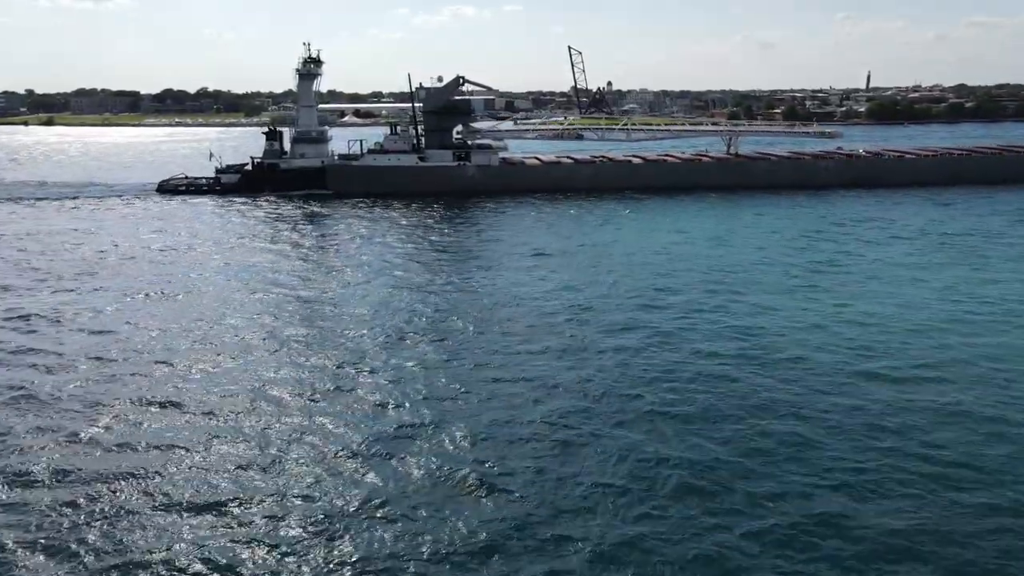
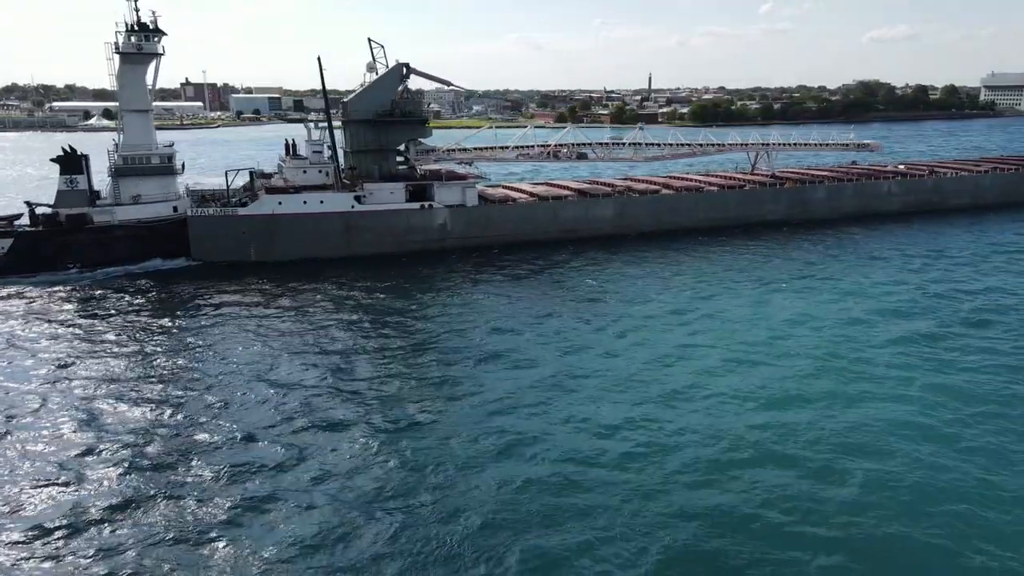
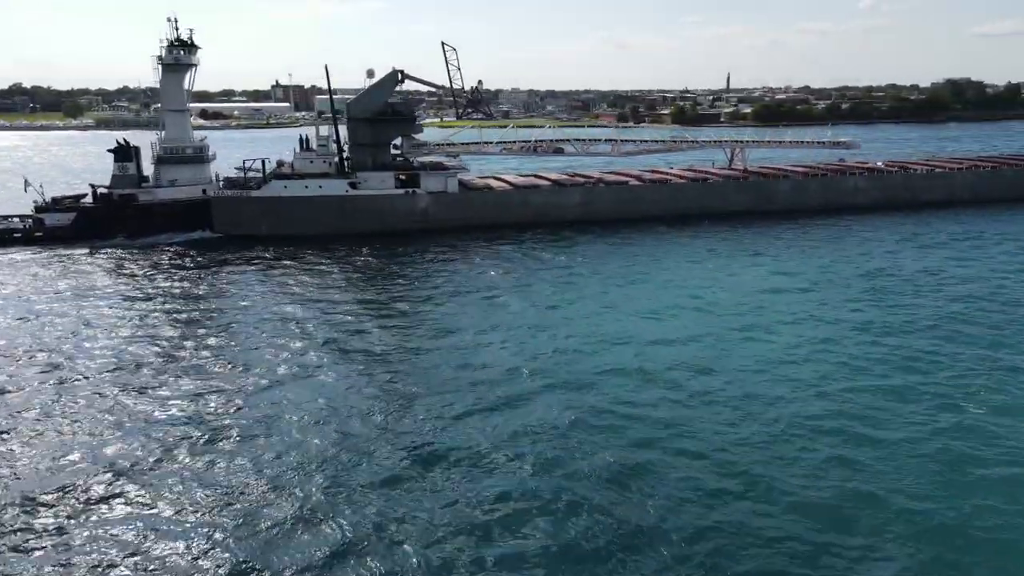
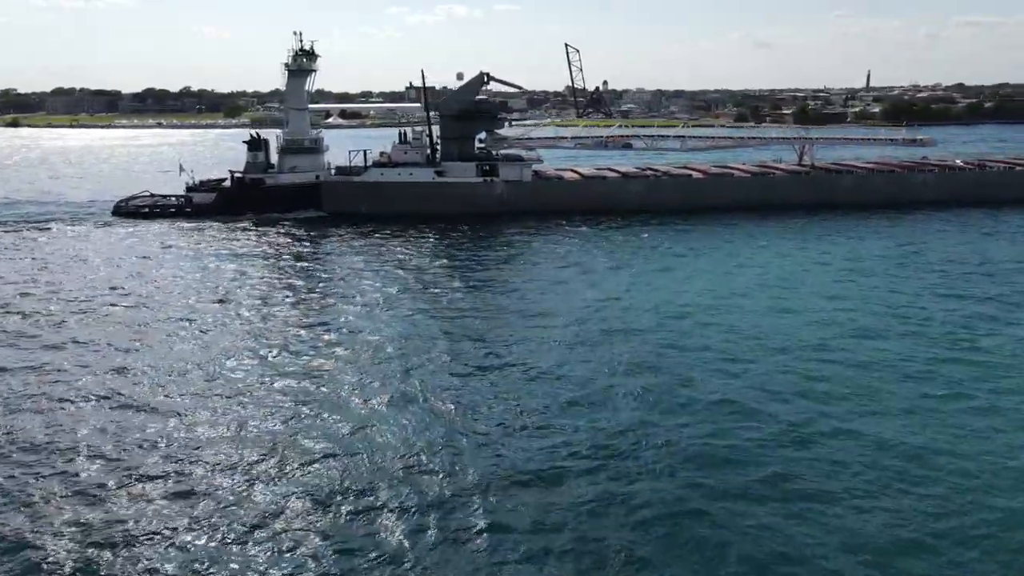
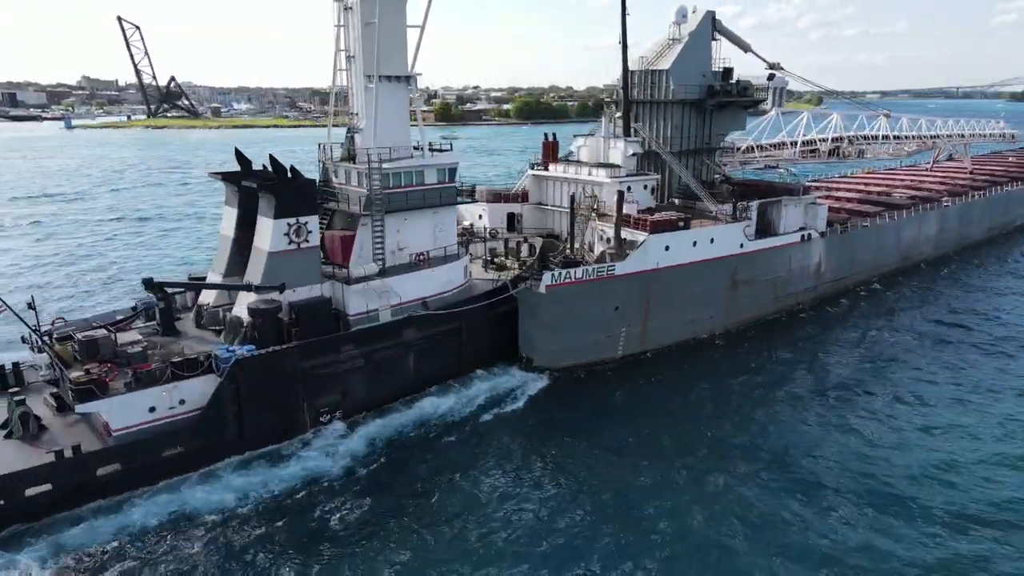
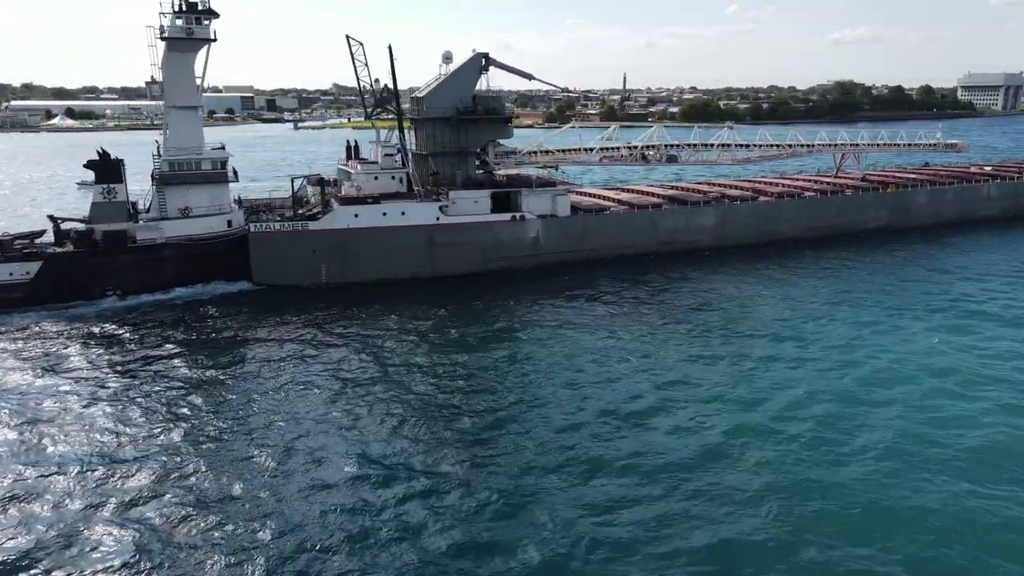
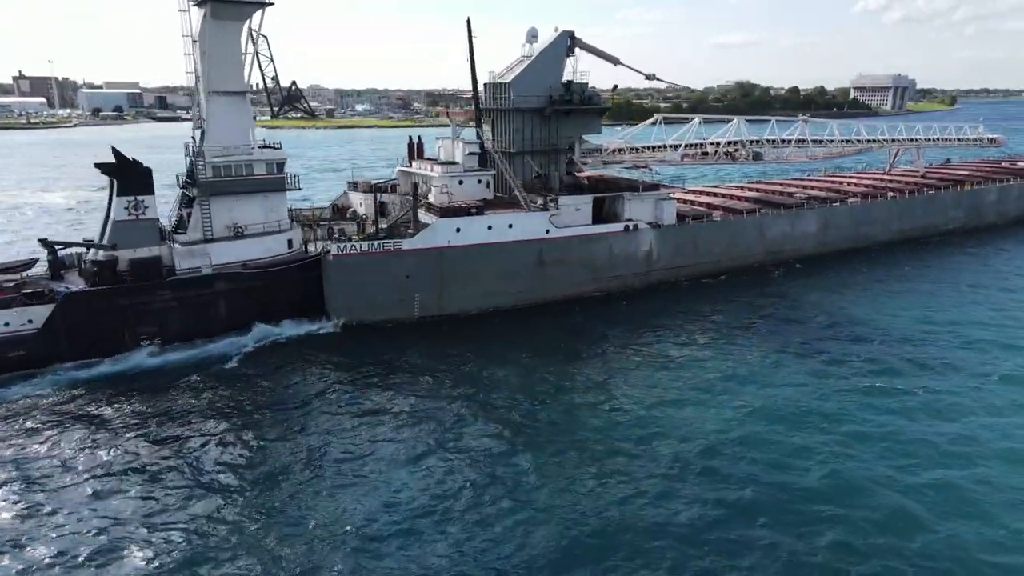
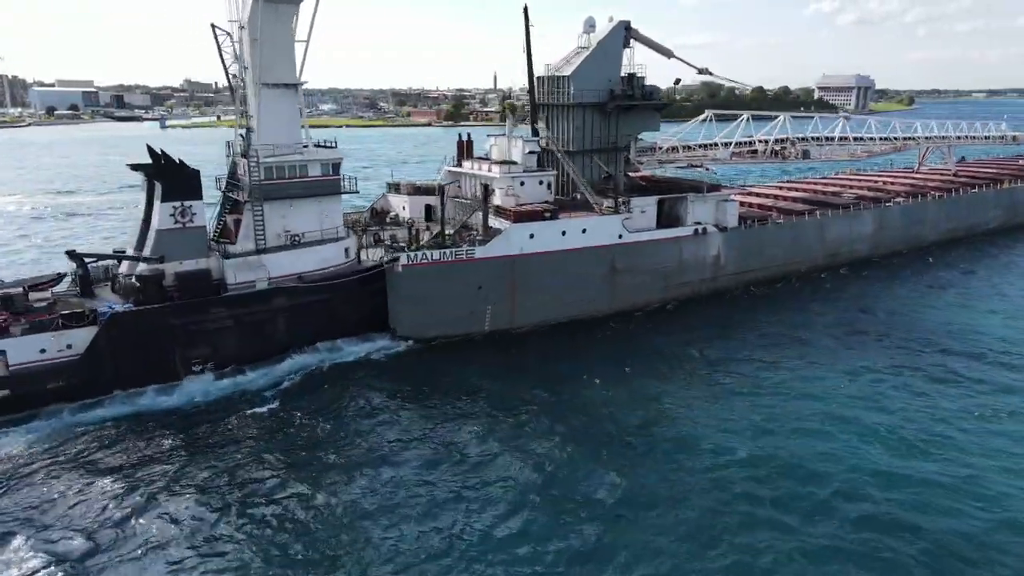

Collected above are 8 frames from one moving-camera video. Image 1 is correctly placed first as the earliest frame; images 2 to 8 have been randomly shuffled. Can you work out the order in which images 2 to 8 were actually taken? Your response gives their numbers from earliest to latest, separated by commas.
4, 3, 2, 6, 7, 8, 5
